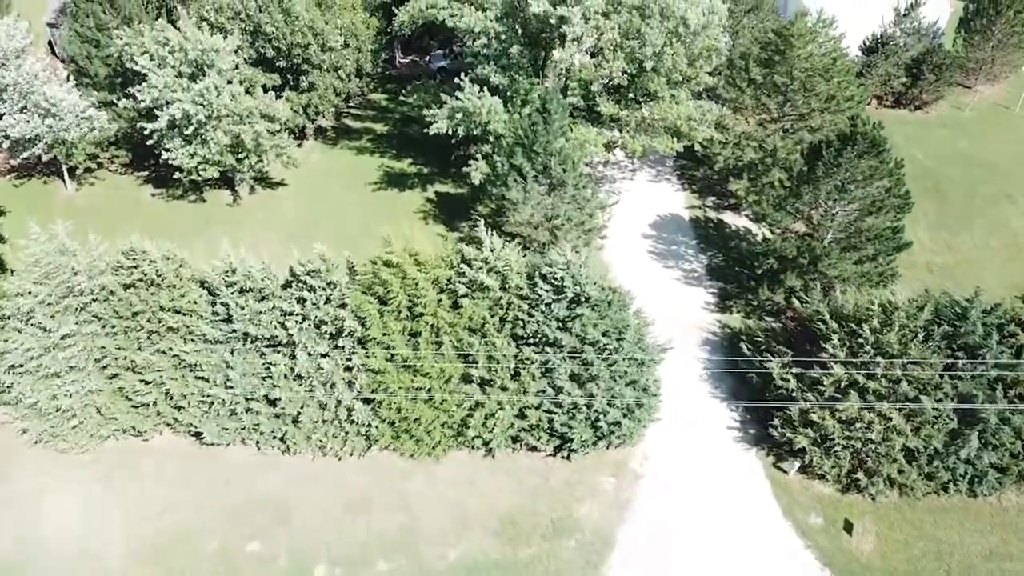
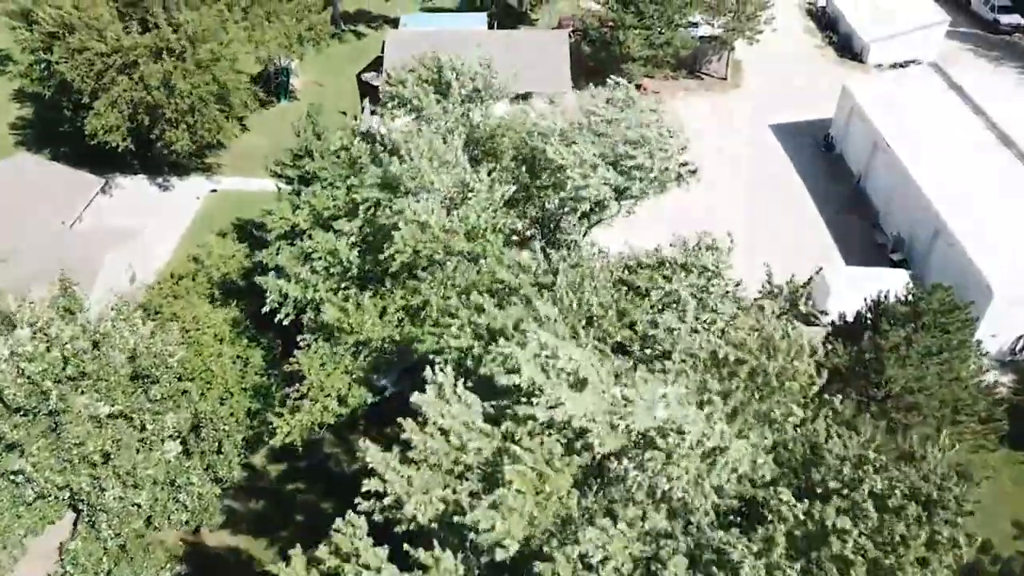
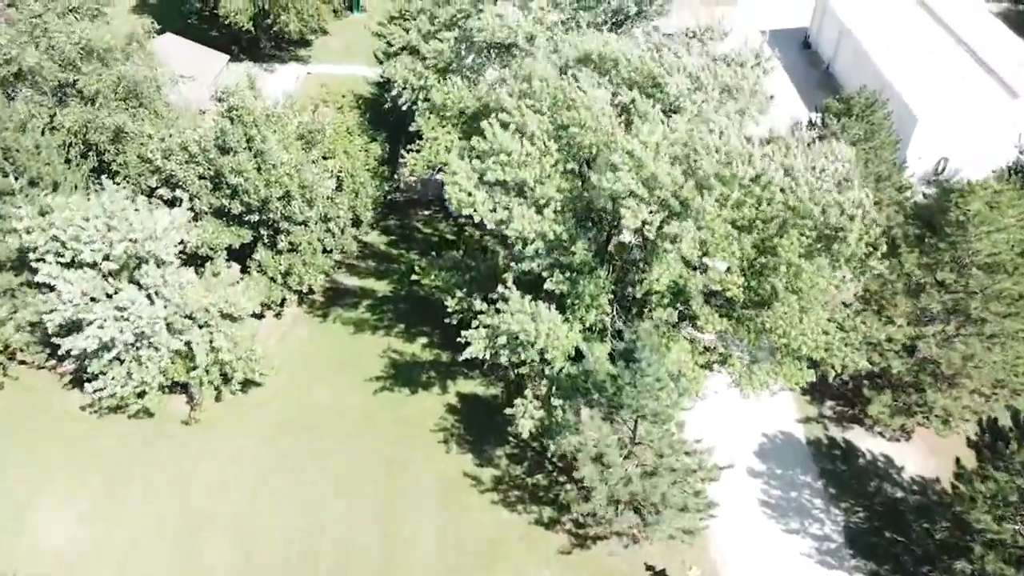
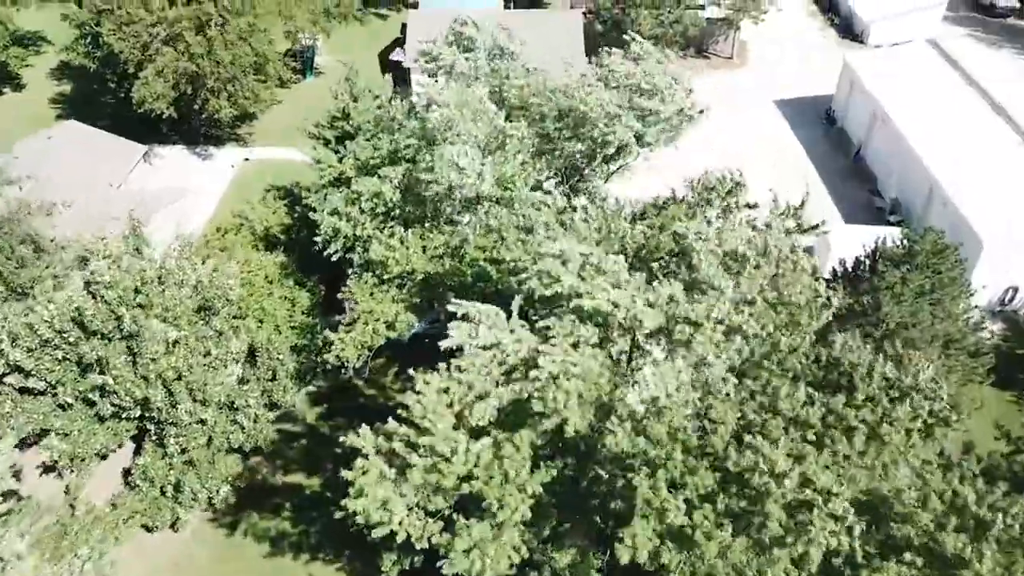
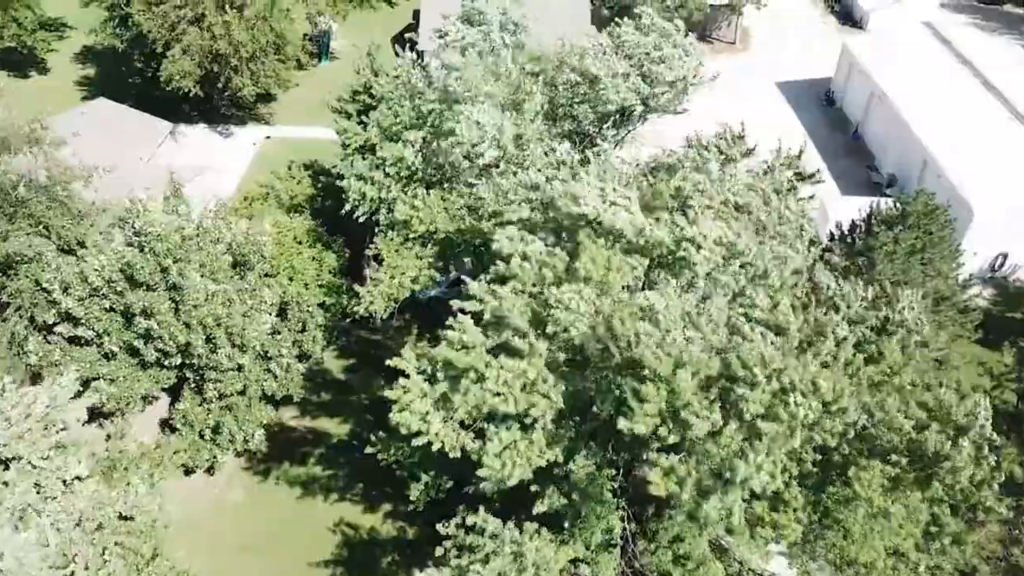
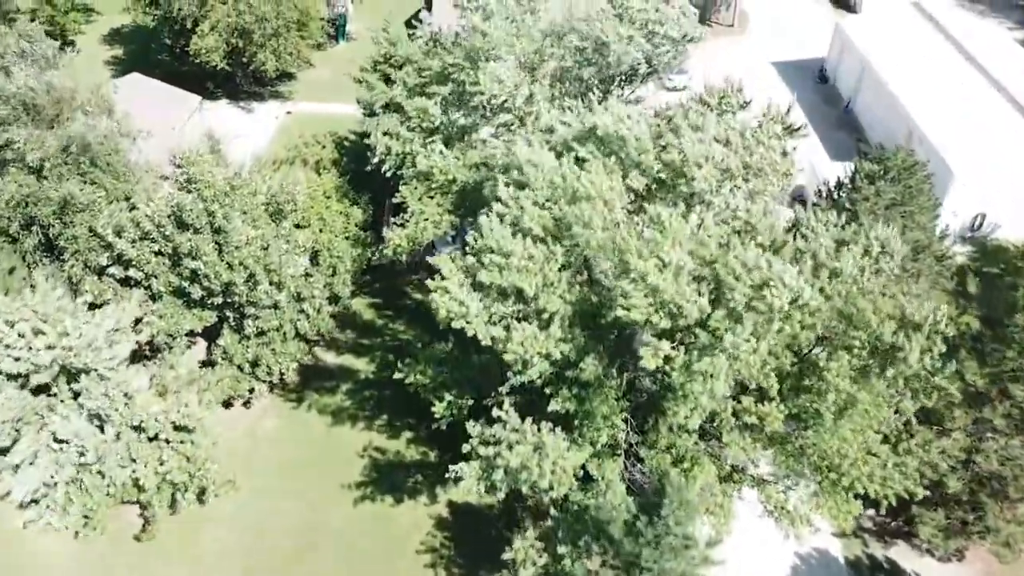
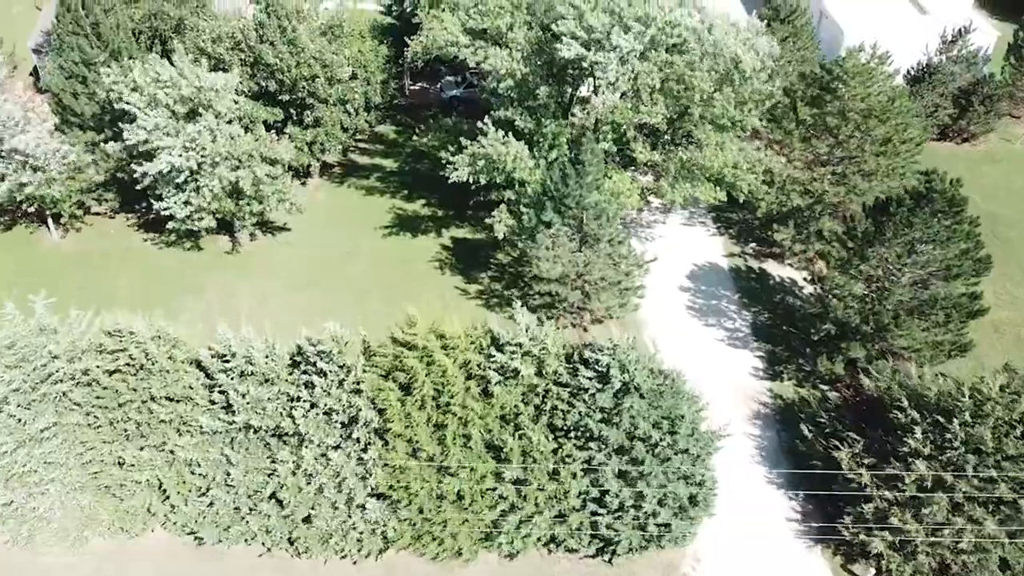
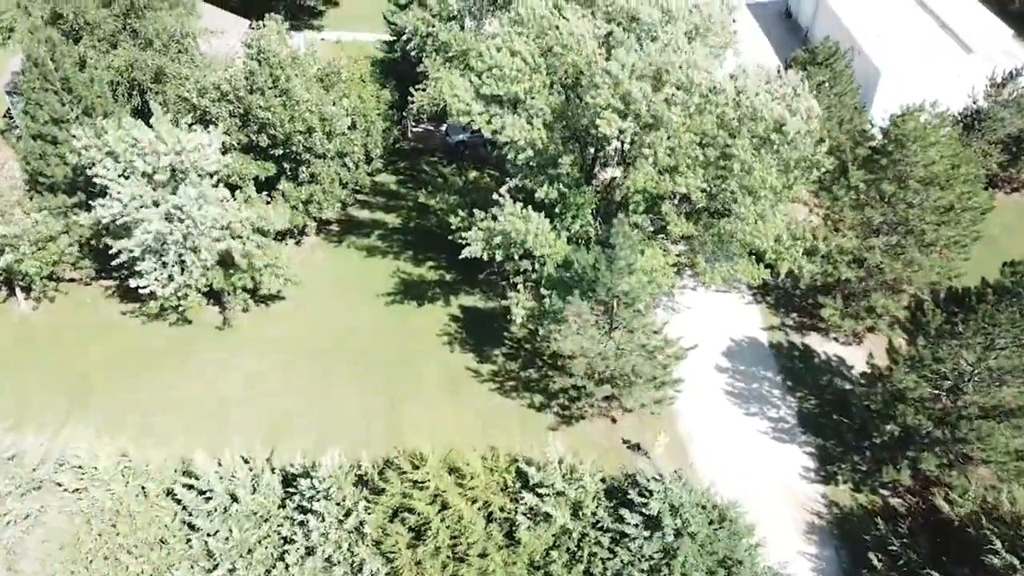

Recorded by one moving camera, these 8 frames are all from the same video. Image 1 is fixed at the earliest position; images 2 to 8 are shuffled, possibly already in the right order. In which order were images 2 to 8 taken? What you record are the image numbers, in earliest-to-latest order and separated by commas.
7, 8, 3, 6, 5, 4, 2
